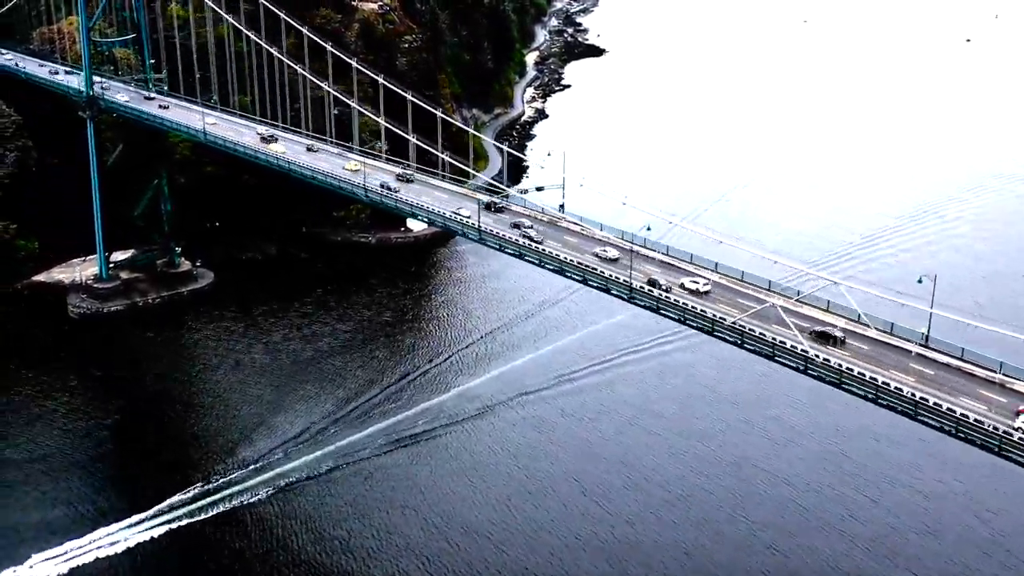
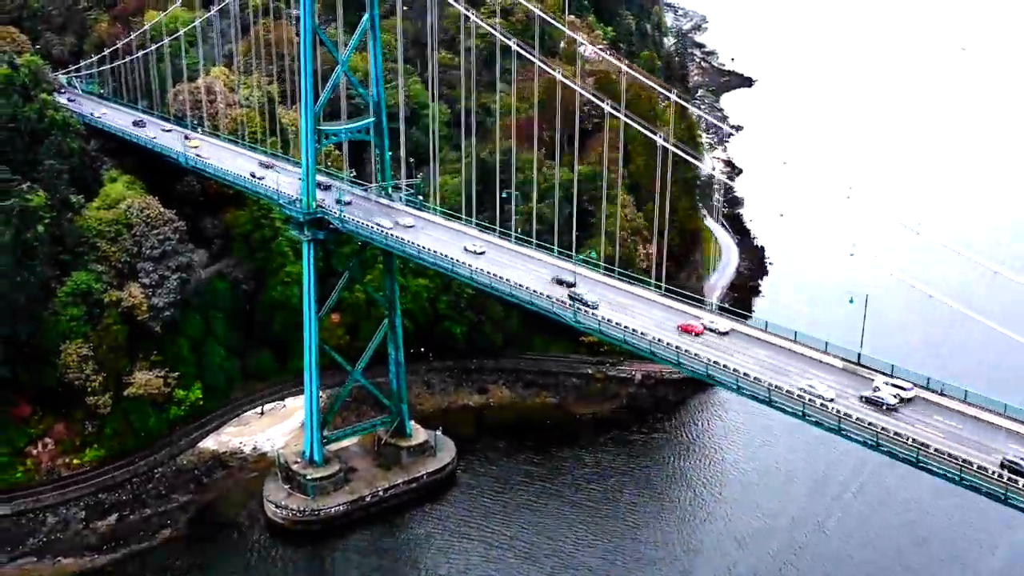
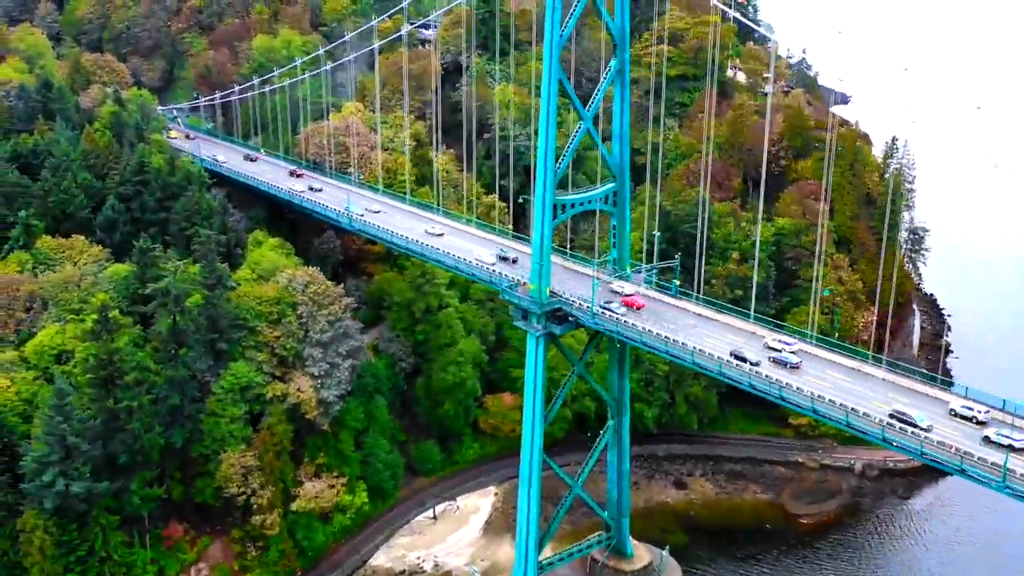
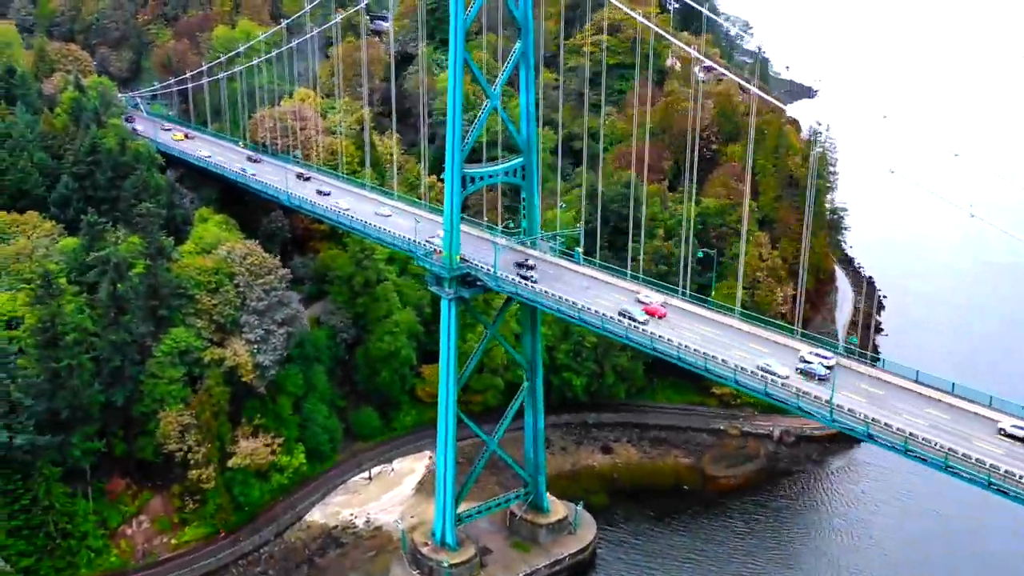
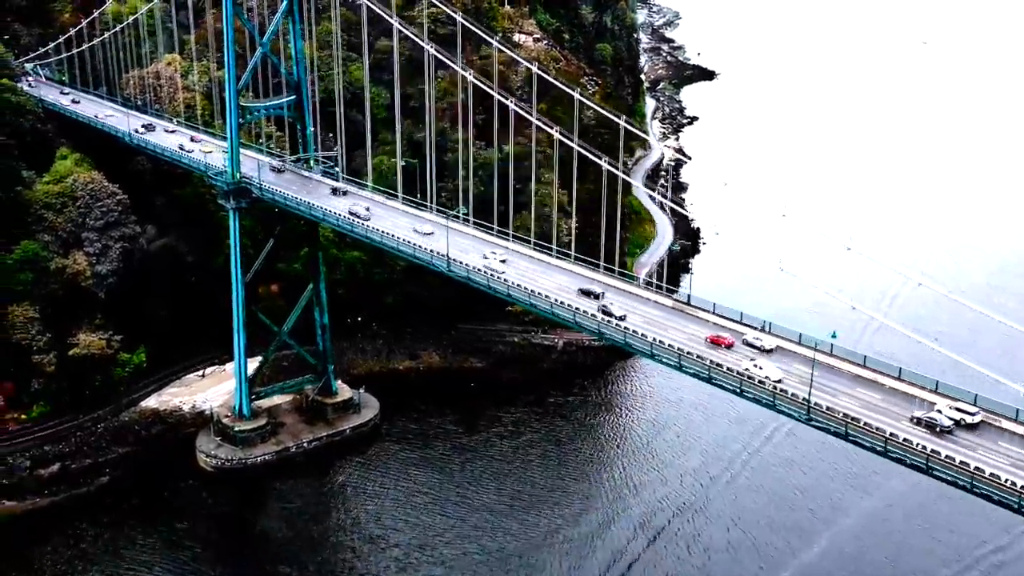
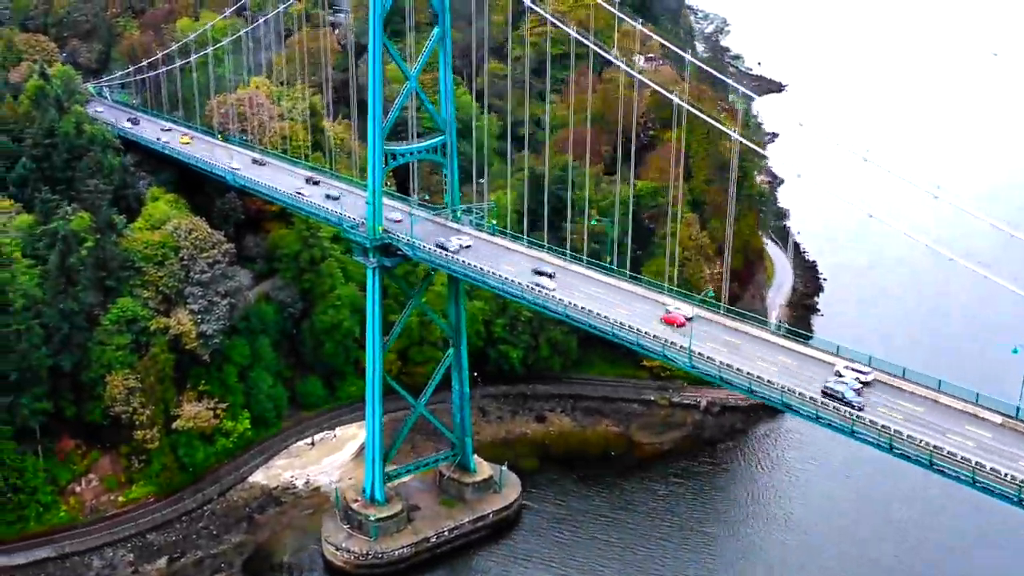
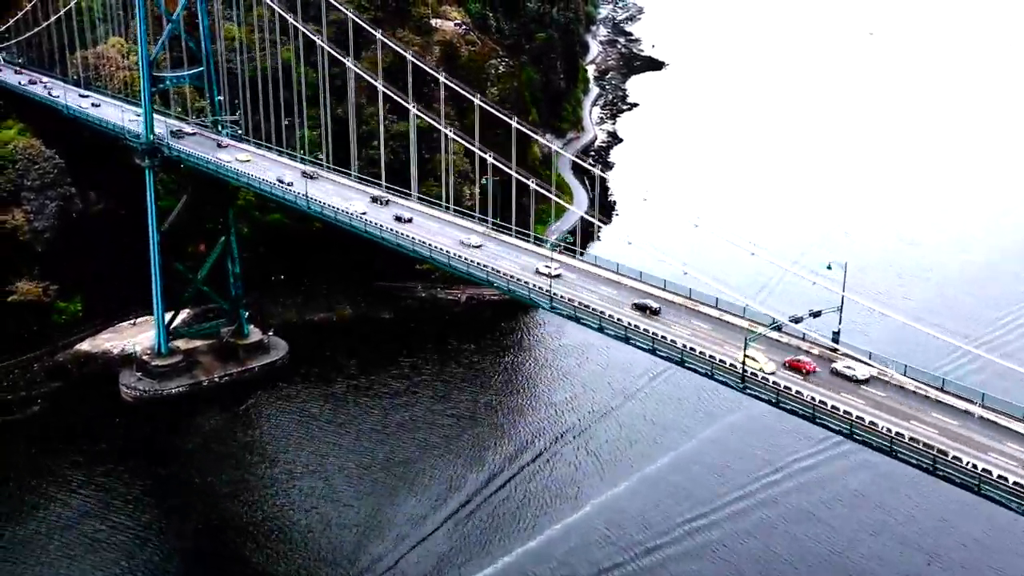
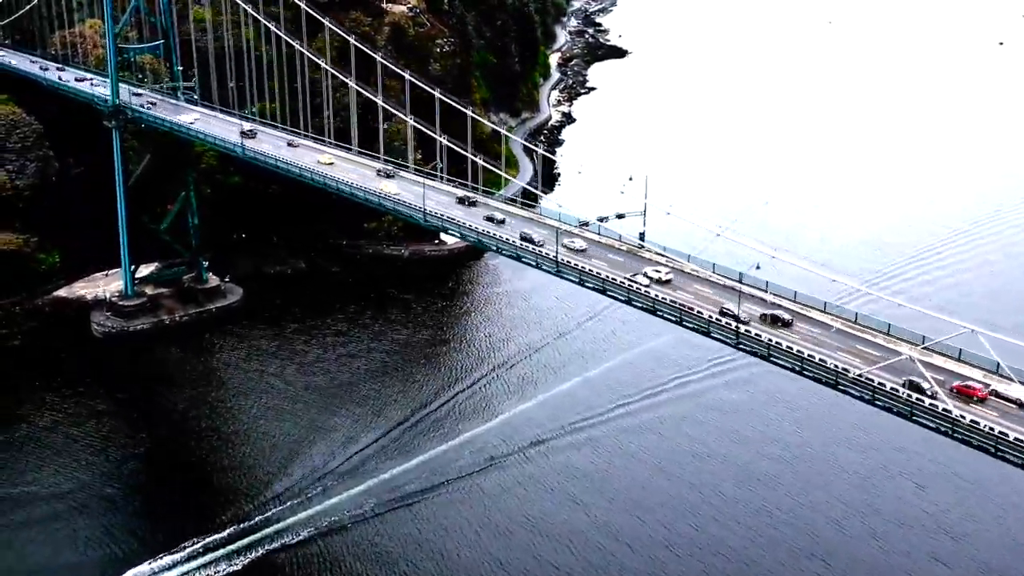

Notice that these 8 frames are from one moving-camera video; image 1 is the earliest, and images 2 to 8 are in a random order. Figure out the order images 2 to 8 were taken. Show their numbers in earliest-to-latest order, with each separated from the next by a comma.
8, 7, 5, 2, 6, 4, 3
